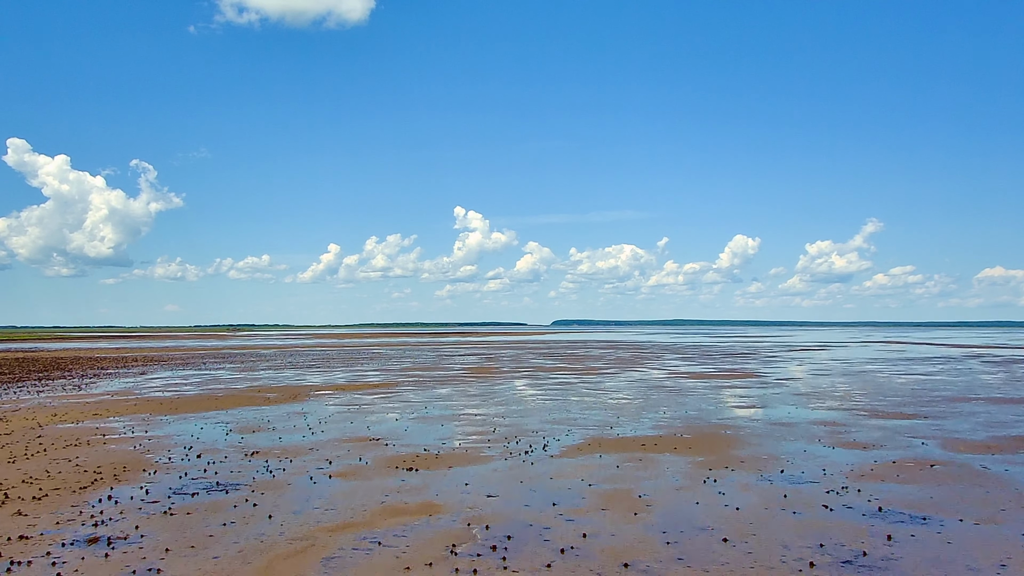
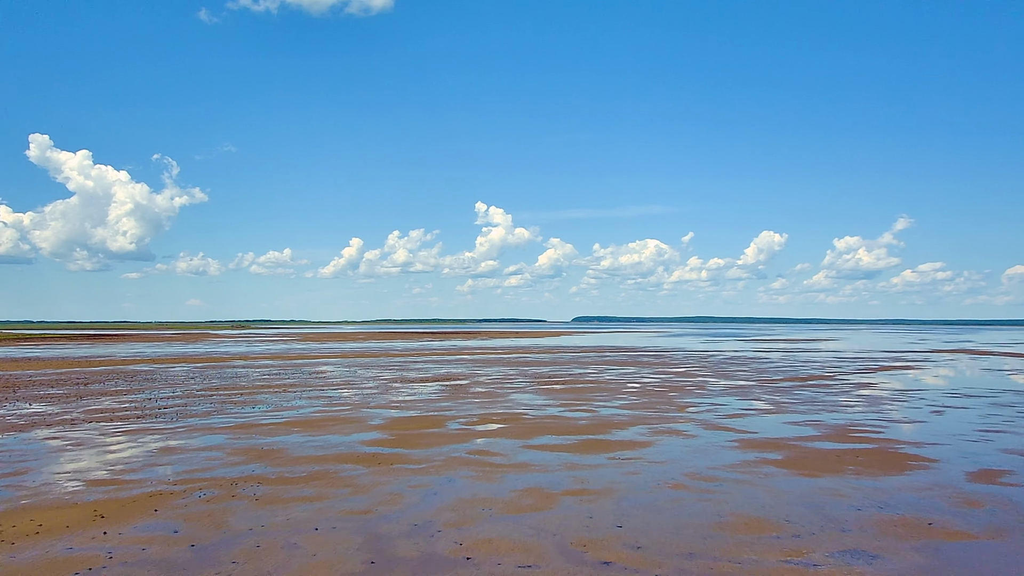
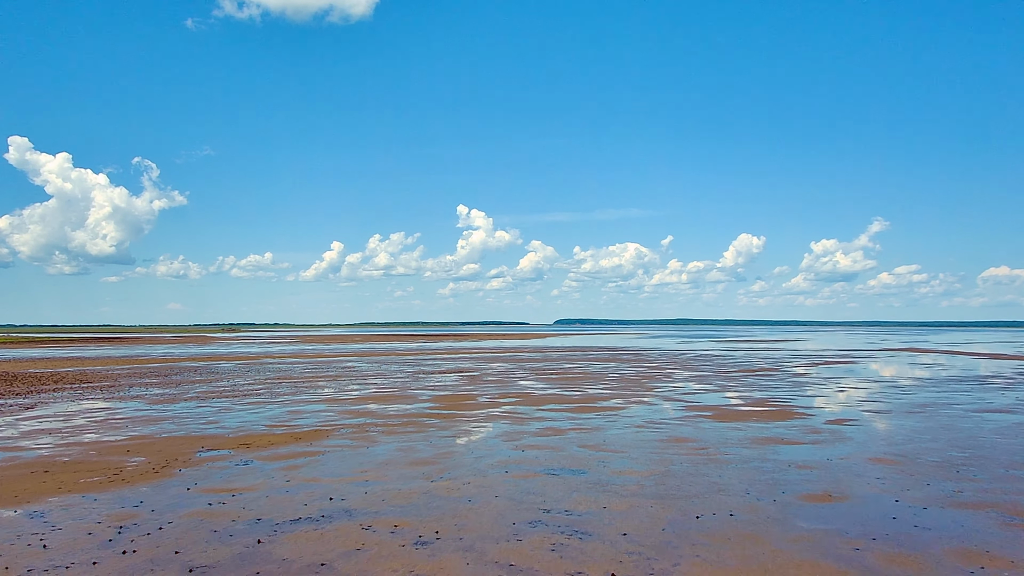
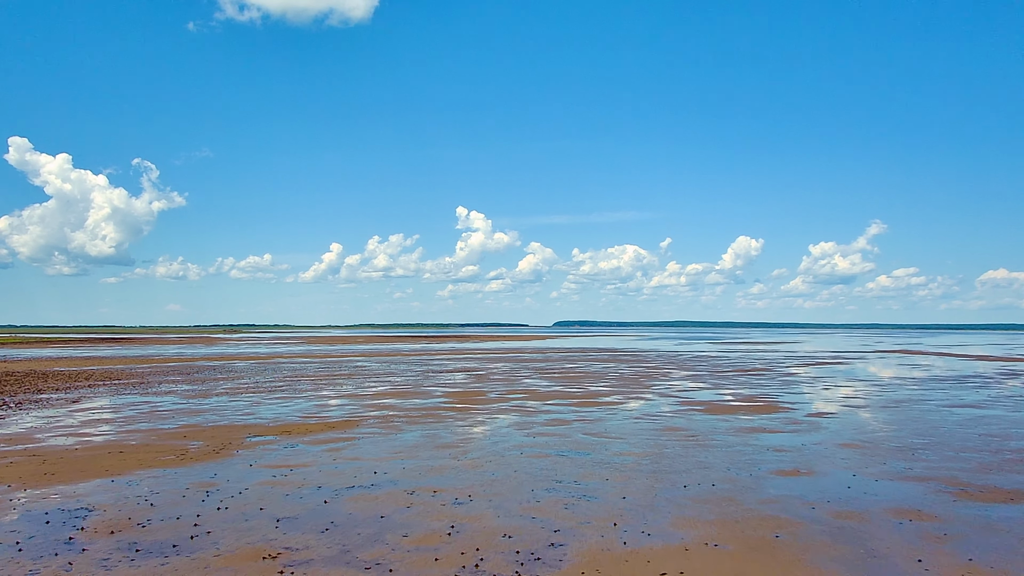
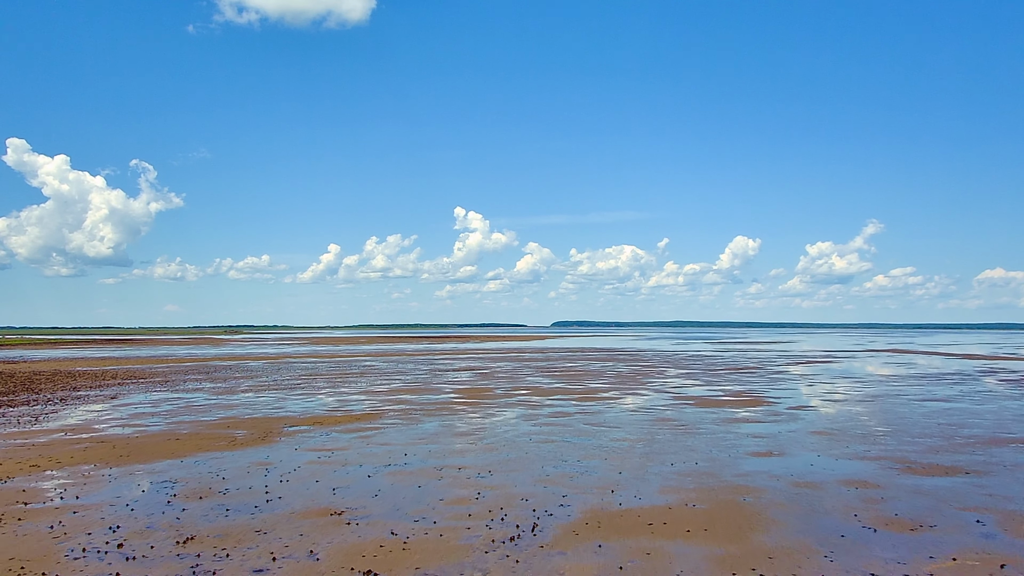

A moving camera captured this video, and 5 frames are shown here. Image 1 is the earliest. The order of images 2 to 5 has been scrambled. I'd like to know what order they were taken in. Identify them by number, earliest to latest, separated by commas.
5, 4, 3, 2
